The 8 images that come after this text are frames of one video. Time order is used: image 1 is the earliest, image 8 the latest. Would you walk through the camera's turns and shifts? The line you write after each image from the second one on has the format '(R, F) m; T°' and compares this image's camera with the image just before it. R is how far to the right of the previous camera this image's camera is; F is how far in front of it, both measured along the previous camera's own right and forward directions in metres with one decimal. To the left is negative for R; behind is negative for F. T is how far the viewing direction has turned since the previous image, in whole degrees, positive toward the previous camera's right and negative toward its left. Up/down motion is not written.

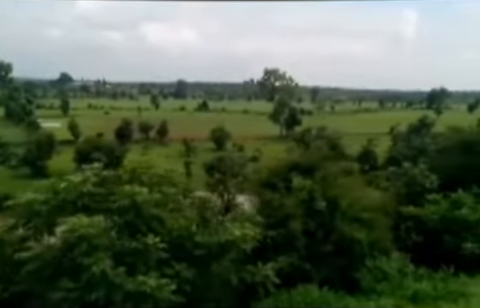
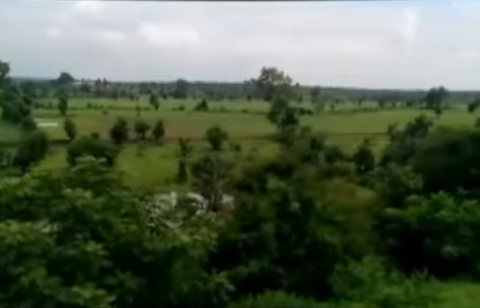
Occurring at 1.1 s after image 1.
(+0.2, +0.1) m; 0°
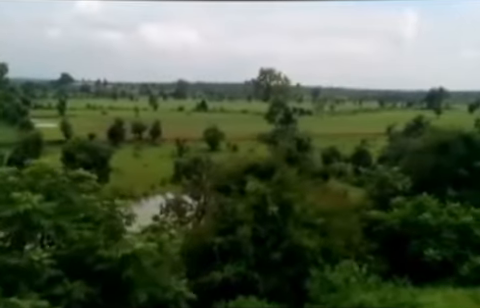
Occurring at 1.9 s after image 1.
(+0.2, +0.1) m; 0°
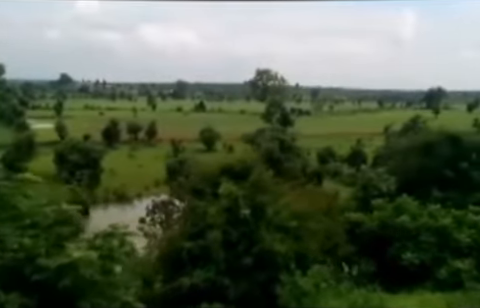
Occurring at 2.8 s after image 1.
(+0.2, +0.1) m; 0°
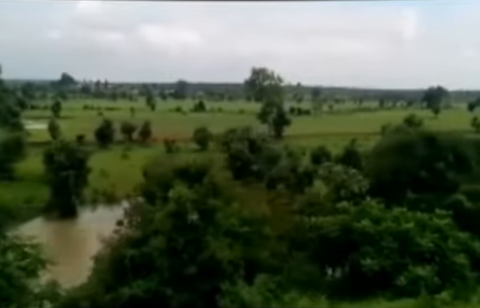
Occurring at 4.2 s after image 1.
(+0.4, +0.2) m; 0°
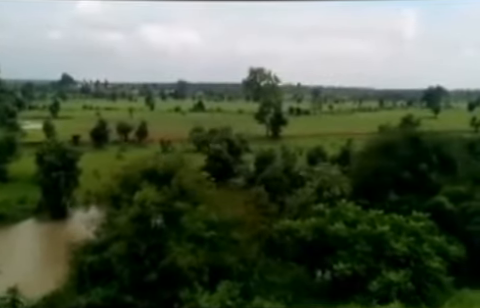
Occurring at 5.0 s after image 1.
(+0.3, +0.1) m; 0°
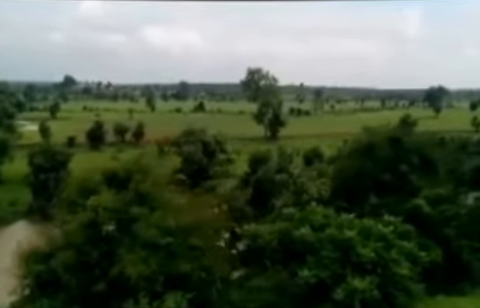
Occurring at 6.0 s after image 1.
(+0.3, +0.2) m; 0°
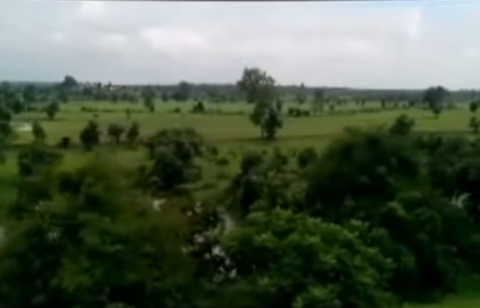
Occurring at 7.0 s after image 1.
(+0.3, +0.2) m; 0°
